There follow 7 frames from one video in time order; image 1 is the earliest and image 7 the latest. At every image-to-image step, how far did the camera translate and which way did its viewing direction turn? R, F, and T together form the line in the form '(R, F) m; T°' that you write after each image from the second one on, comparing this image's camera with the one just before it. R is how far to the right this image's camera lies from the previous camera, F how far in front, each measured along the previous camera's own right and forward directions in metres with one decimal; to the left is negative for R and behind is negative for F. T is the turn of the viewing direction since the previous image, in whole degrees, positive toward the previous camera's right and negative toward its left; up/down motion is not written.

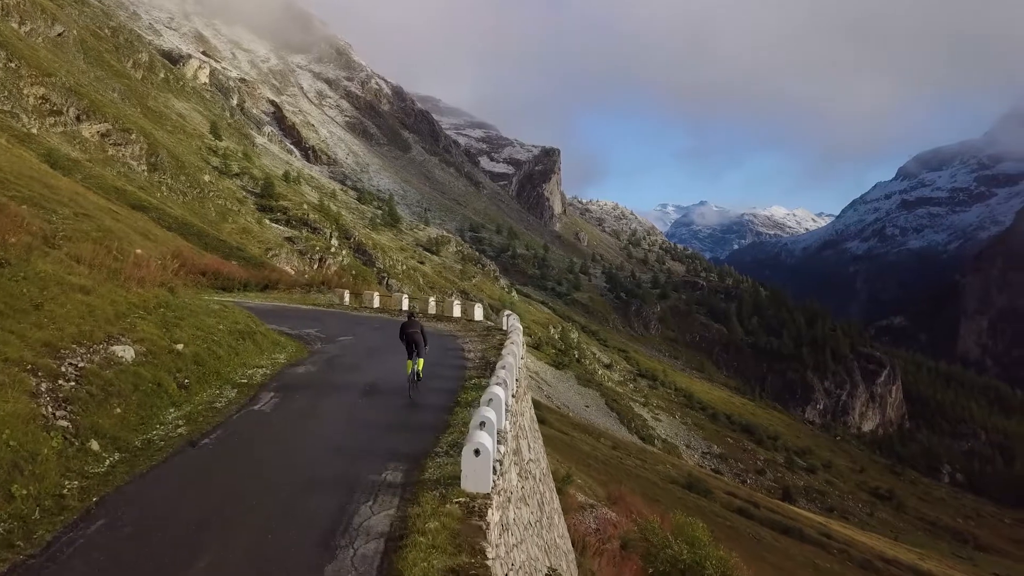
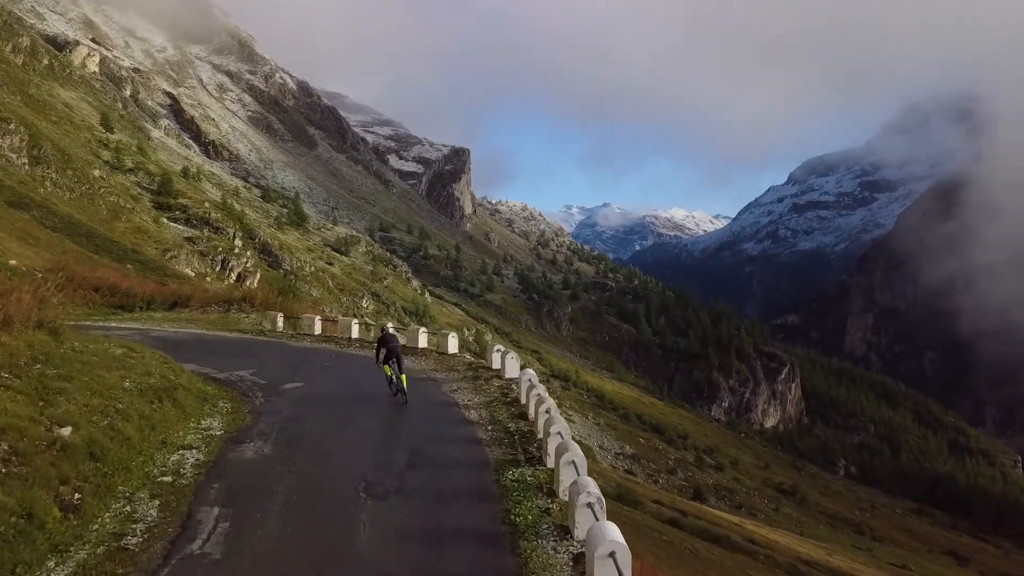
(-1.5, +3.6) m; +7°
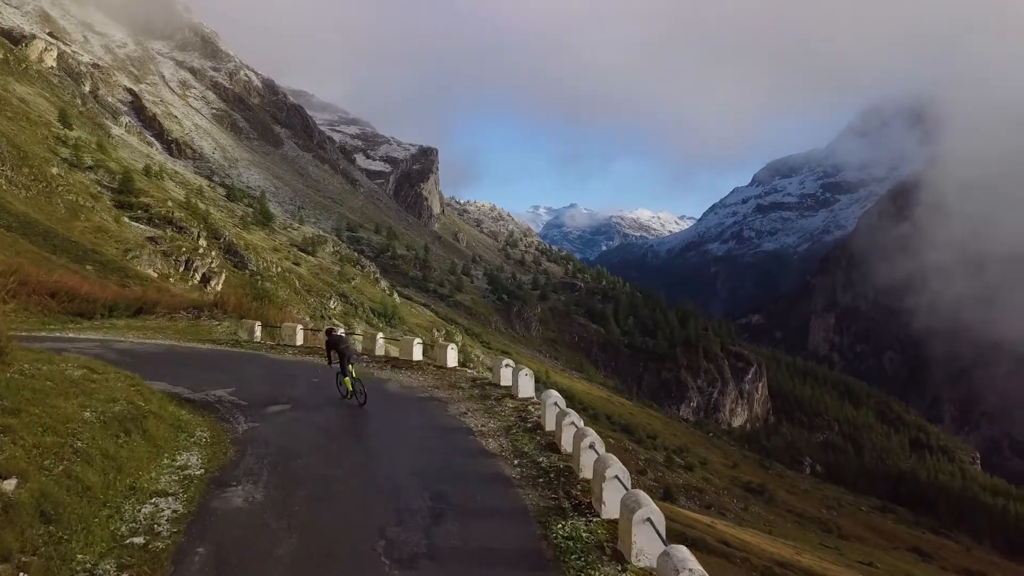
(-0.7, +1.4) m; +2°
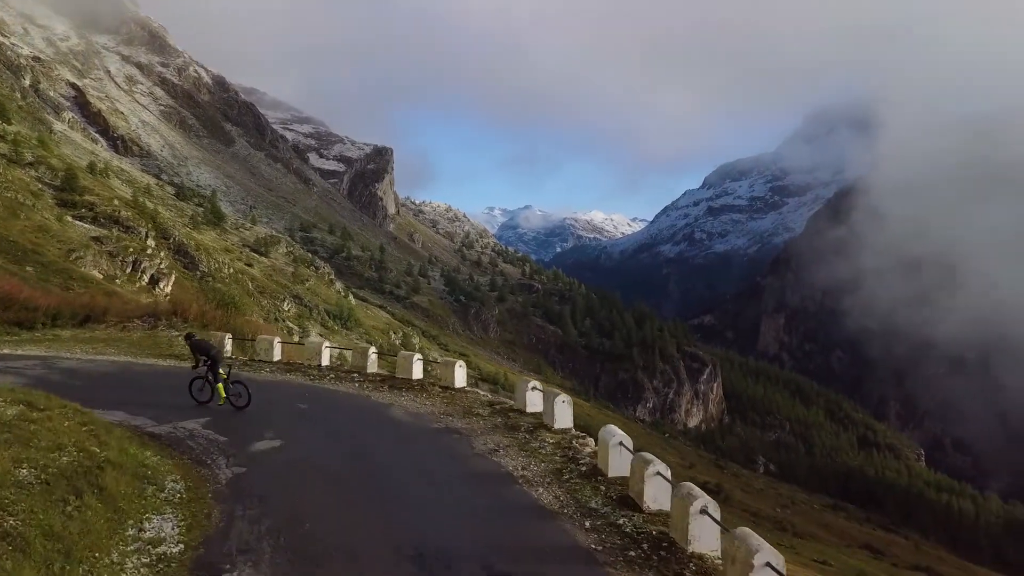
(-1.0, +1.9) m; +3°
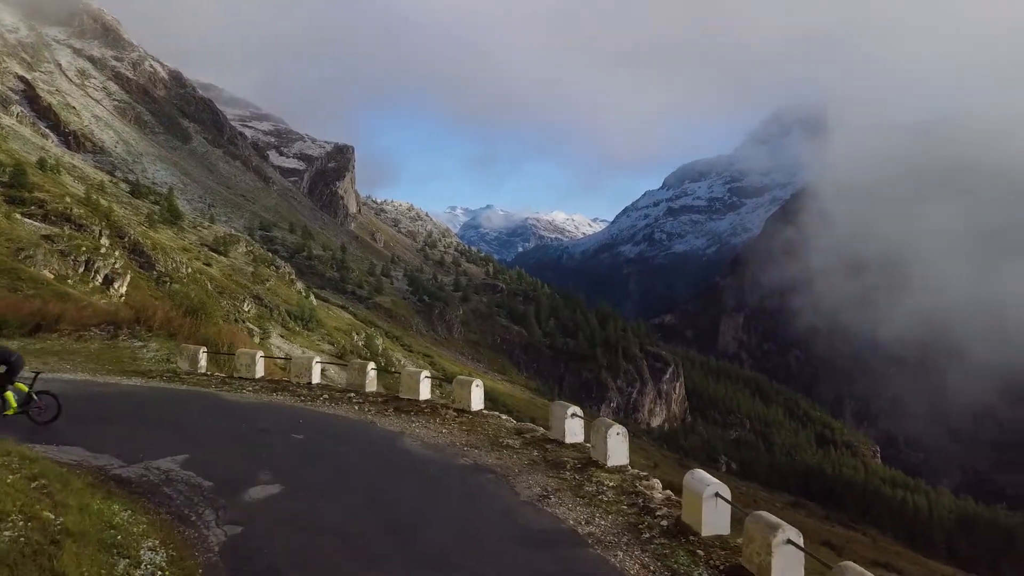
(-0.9, +1.6) m; +3°
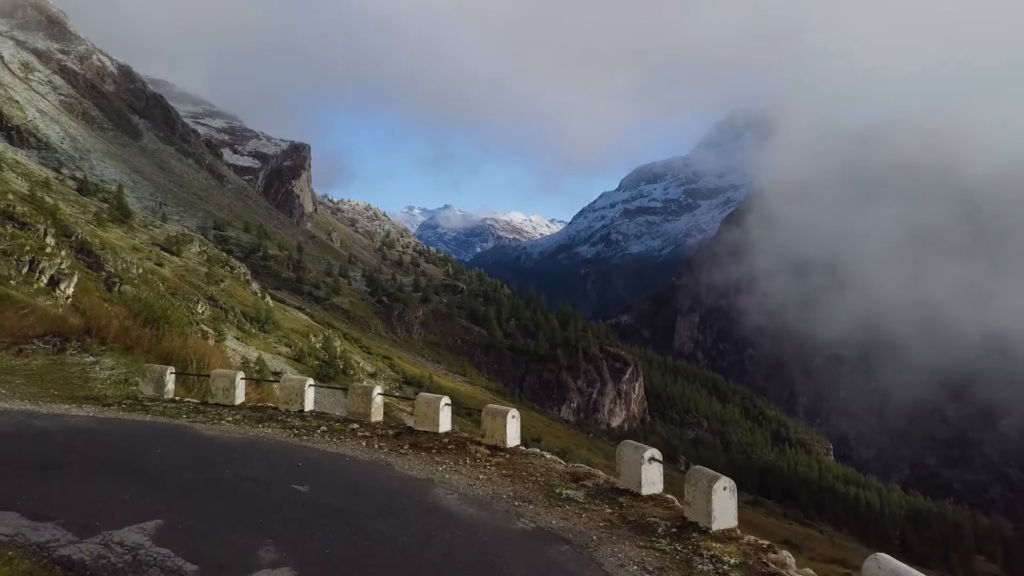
(-1.0, +2.0) m; +3°
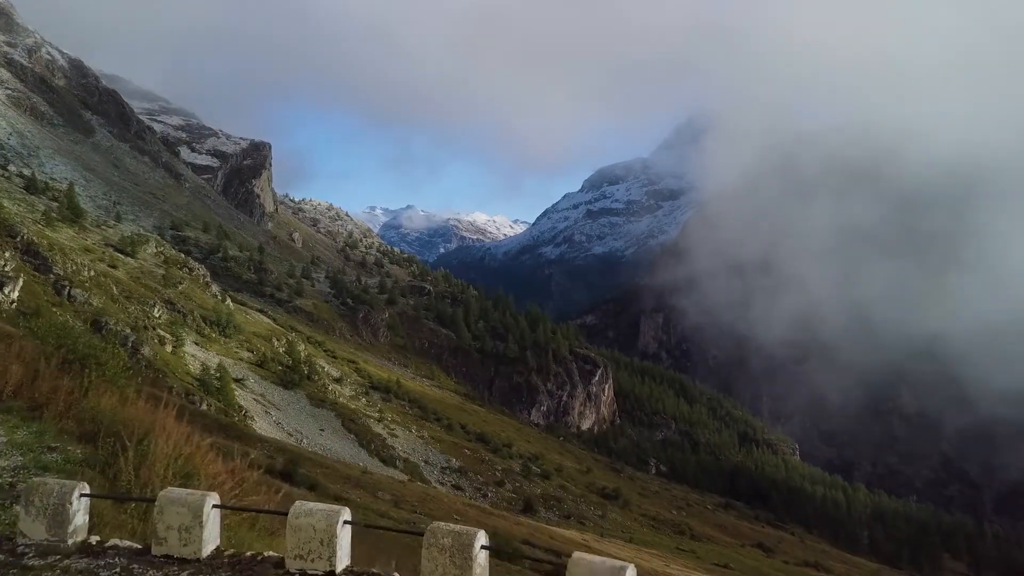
(-1.8, +5.0) m; +3°
